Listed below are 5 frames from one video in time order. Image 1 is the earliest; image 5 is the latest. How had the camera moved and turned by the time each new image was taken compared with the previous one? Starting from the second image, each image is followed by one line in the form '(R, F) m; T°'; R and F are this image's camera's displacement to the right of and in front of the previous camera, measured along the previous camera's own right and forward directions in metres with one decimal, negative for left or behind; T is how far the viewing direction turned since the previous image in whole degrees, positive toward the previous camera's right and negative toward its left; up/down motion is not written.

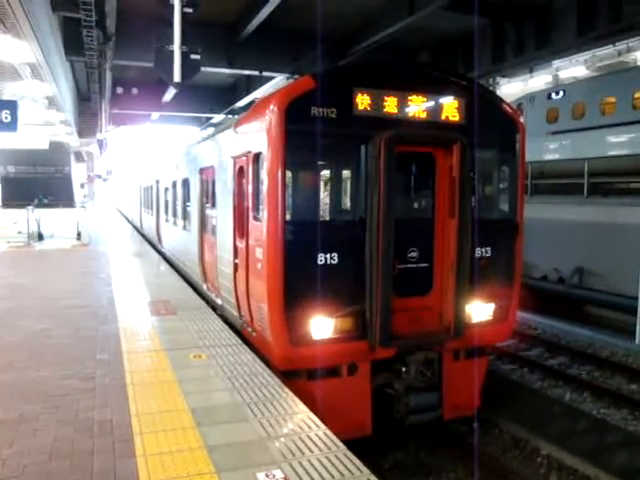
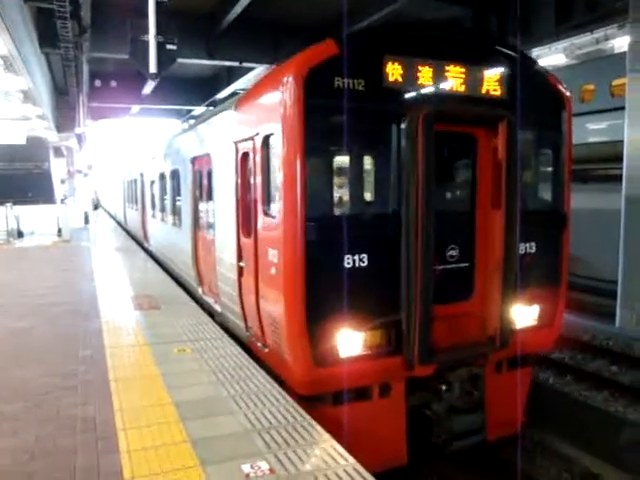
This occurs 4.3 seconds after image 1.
(-0.3, +0.7) m; +2°
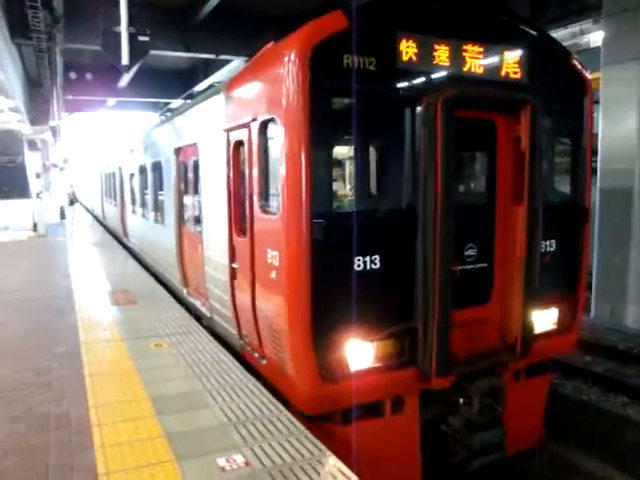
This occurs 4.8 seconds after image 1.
(-0.2, +0.4) m; +2°
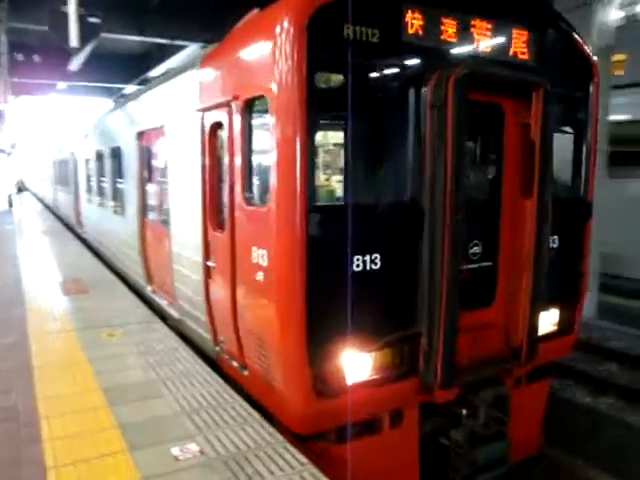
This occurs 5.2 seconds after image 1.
(-0.2, +0.4) m; +4°
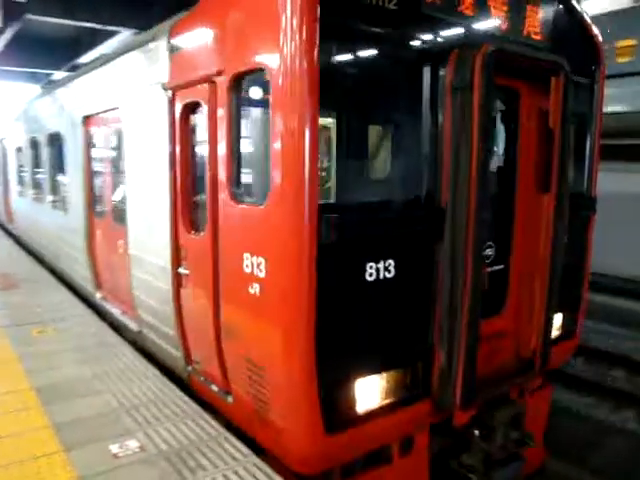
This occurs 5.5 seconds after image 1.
(-0.3, +0.5) m; +6°
